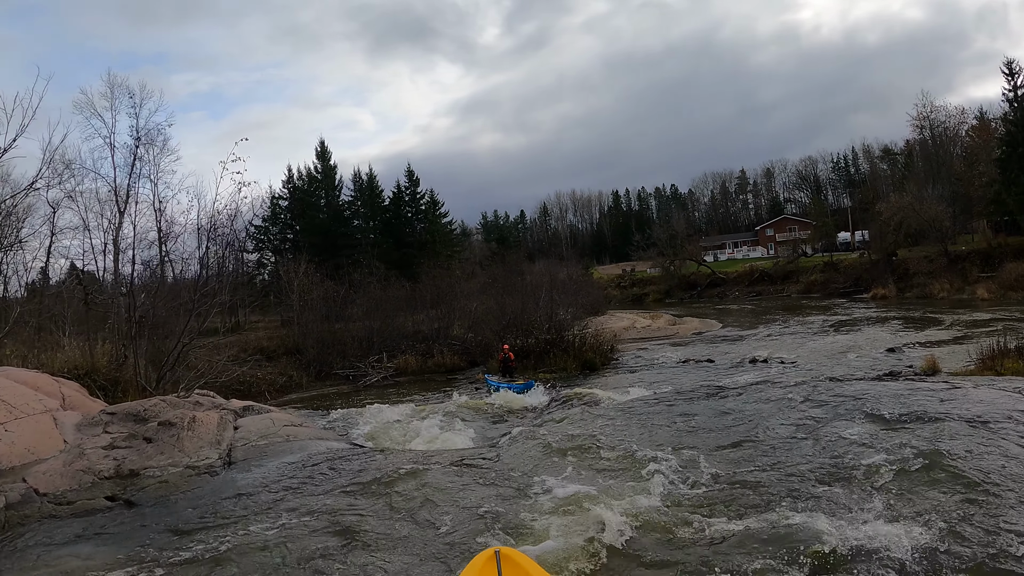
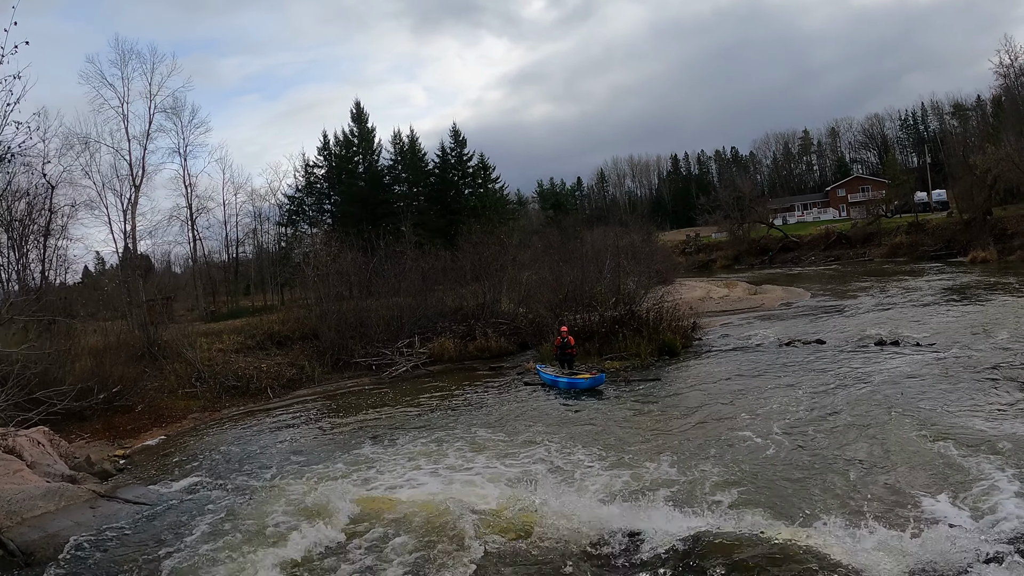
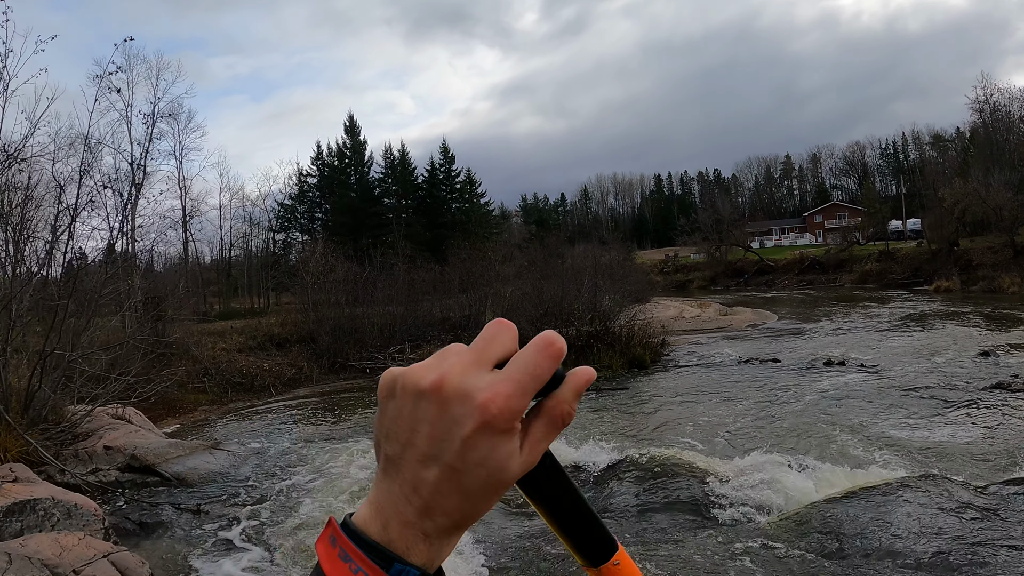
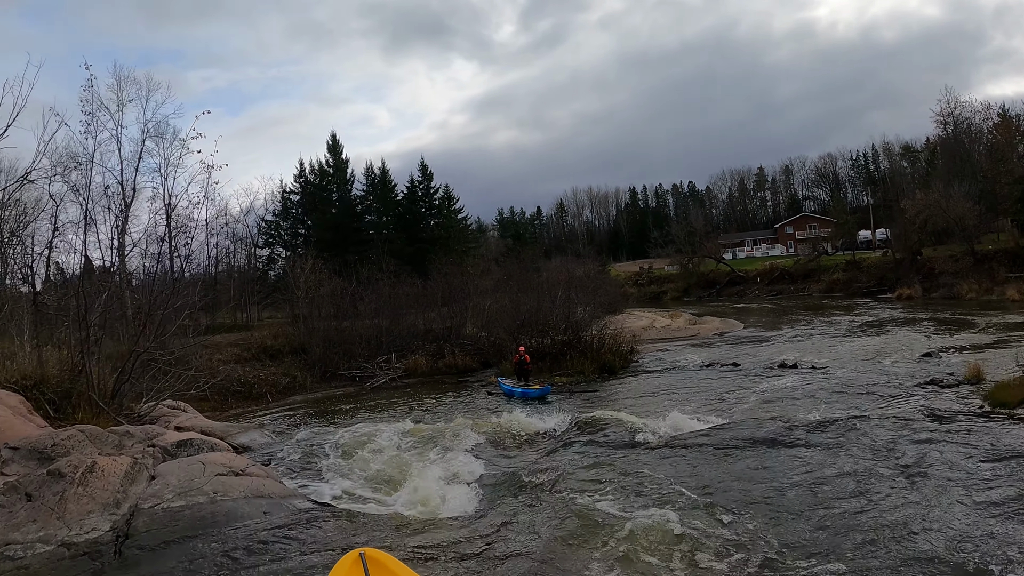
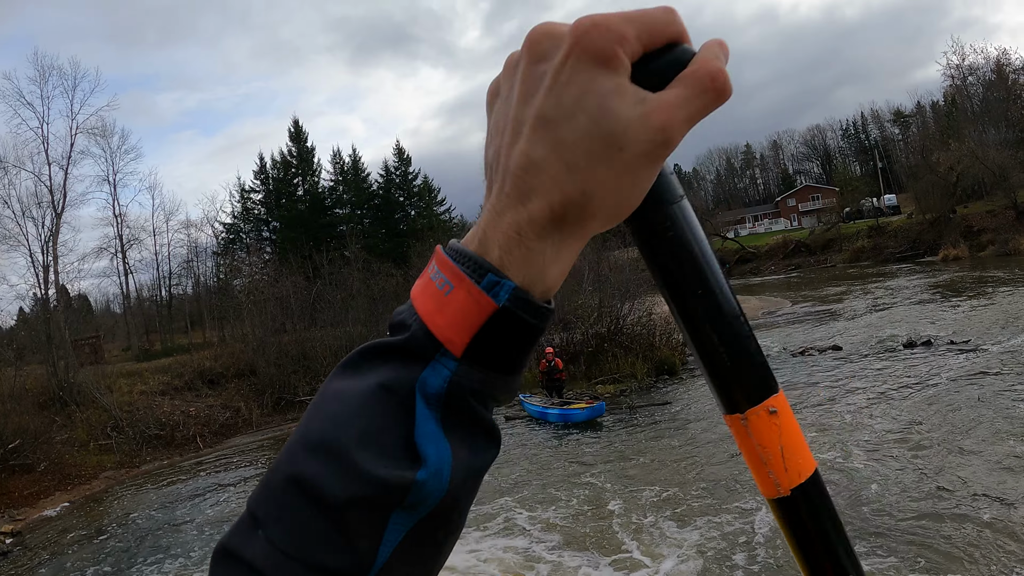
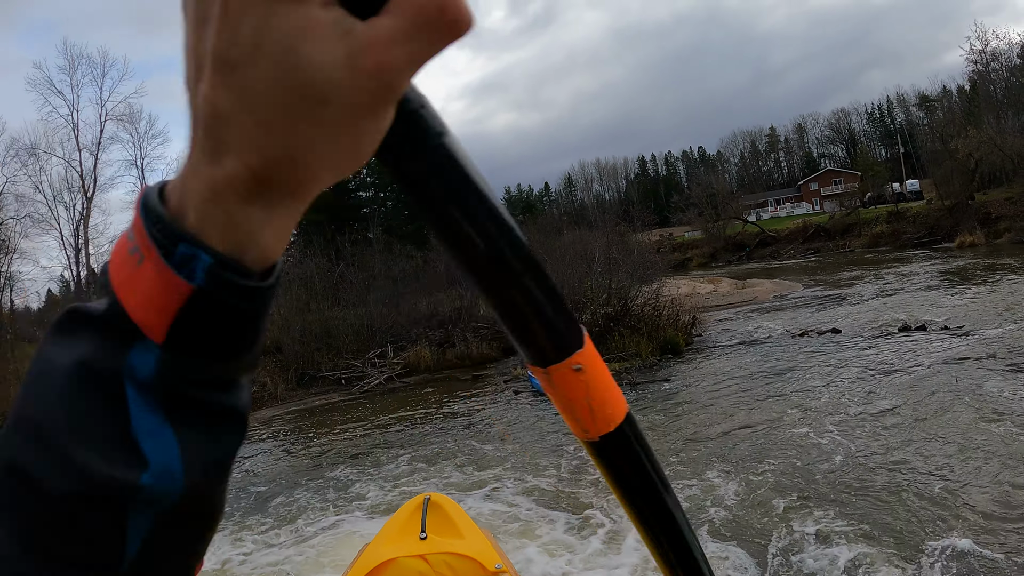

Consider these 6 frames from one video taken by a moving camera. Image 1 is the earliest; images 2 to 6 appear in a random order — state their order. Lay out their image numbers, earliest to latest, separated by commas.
4, 3, 2, 6, 5
